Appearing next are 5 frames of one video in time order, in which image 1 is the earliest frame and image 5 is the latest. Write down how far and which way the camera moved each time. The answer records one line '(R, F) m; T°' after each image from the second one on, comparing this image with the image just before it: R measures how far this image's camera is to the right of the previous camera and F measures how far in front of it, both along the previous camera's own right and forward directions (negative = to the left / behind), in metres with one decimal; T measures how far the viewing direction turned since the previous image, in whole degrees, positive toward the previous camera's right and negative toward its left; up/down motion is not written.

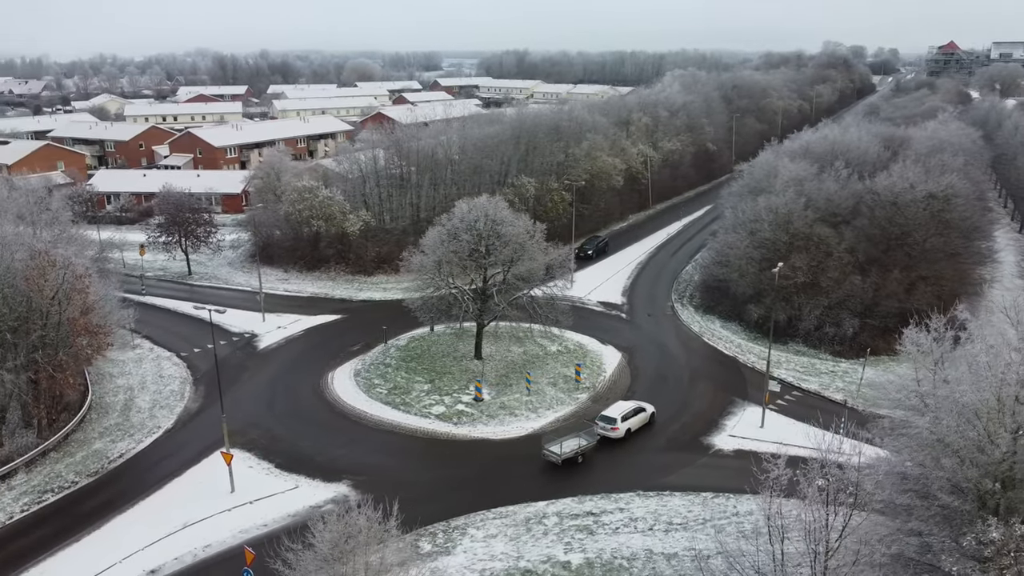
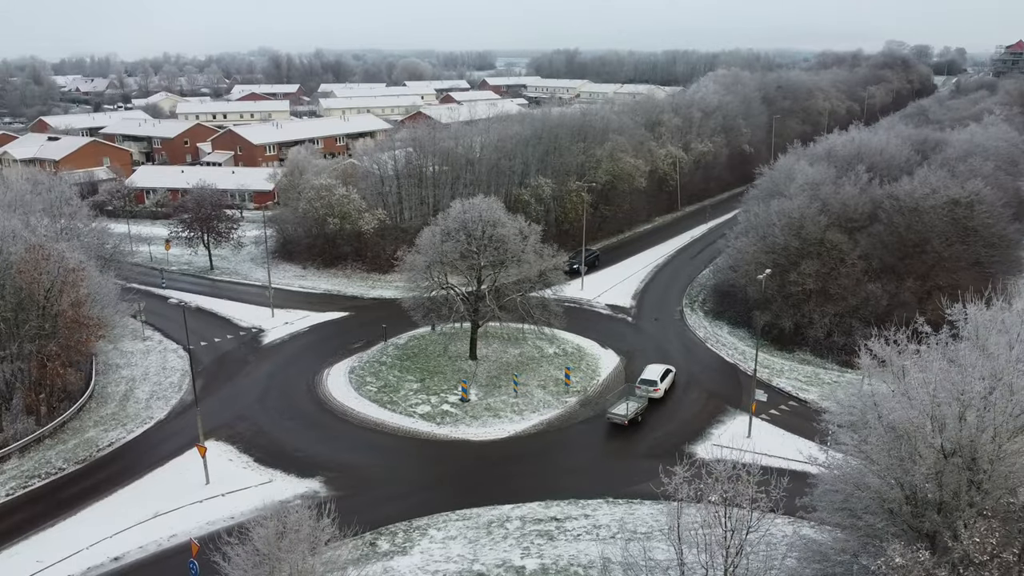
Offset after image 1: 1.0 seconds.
(+2.3, +0.2) m; -4°
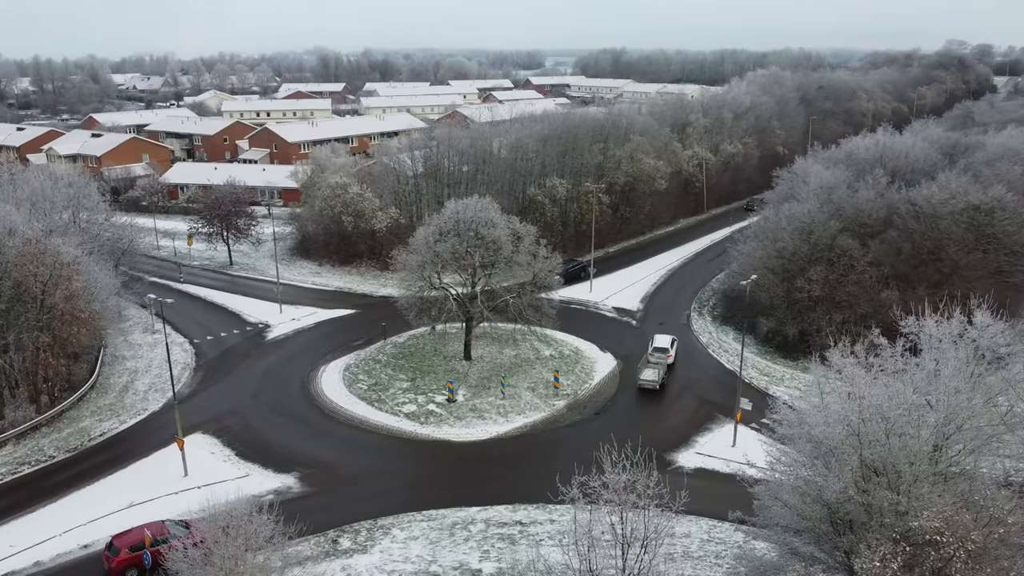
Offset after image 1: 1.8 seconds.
(+2.1, +0.2) m; -4°
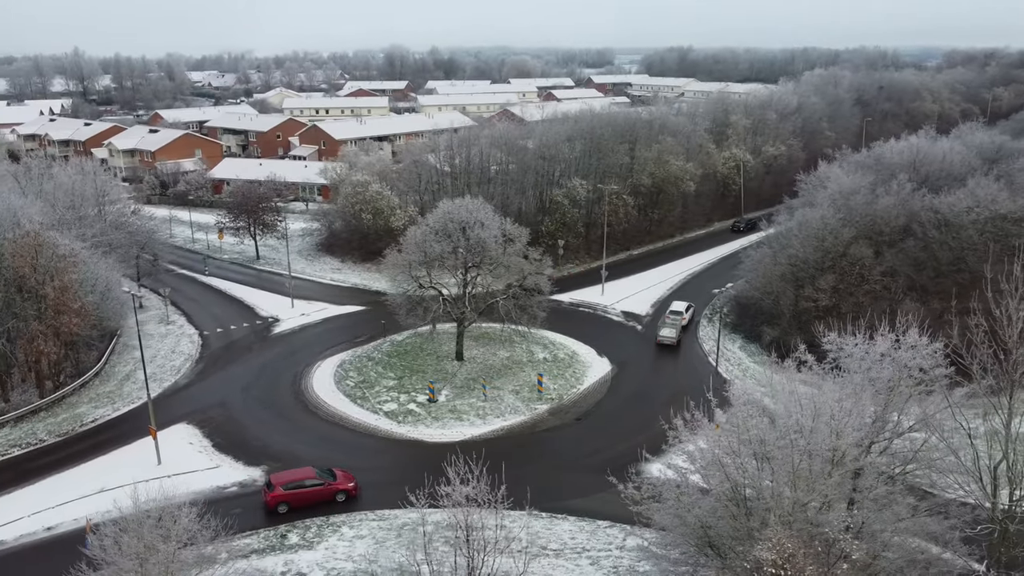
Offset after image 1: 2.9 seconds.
(+3.0, +0.3) m; -5°
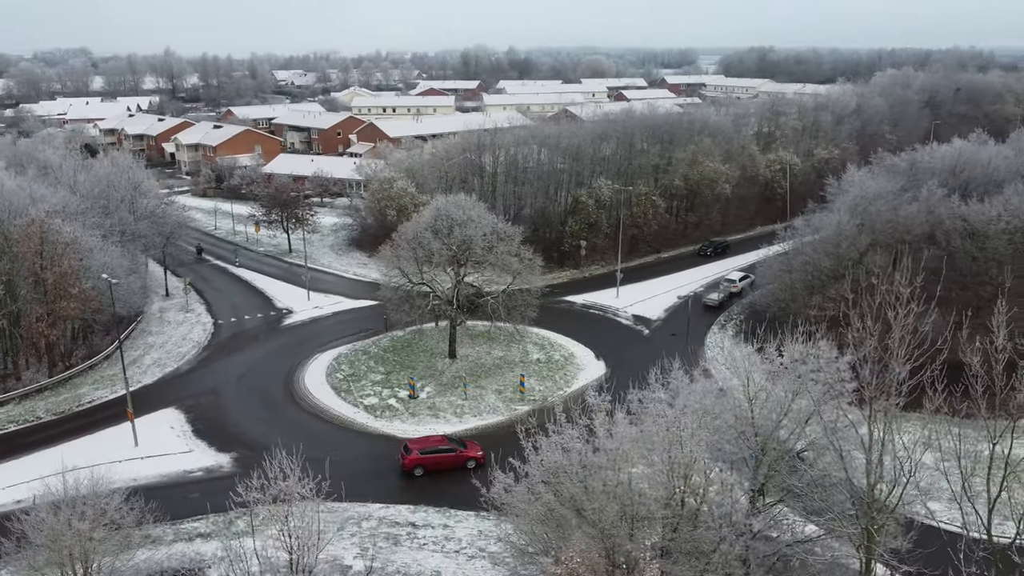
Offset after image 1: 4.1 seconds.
(+3.3, +0.4) m; -6°
